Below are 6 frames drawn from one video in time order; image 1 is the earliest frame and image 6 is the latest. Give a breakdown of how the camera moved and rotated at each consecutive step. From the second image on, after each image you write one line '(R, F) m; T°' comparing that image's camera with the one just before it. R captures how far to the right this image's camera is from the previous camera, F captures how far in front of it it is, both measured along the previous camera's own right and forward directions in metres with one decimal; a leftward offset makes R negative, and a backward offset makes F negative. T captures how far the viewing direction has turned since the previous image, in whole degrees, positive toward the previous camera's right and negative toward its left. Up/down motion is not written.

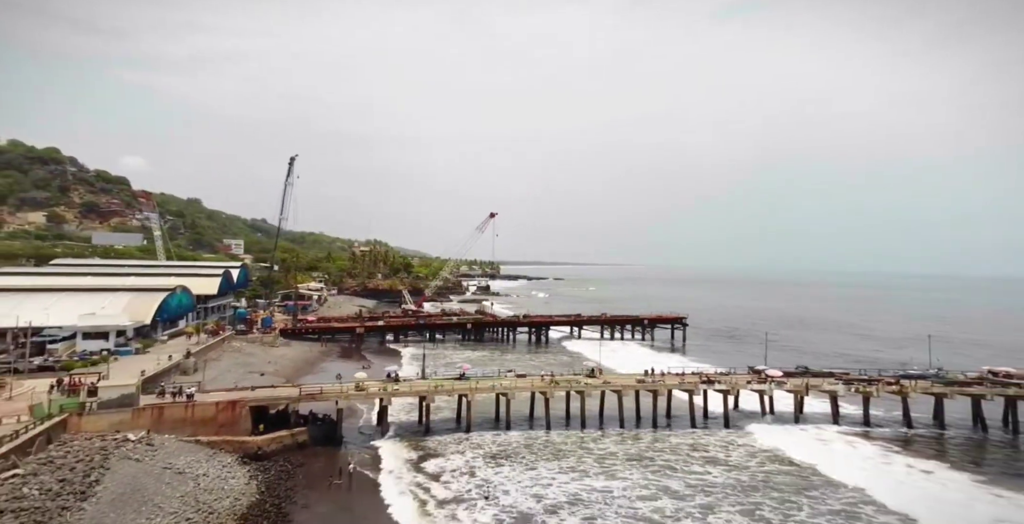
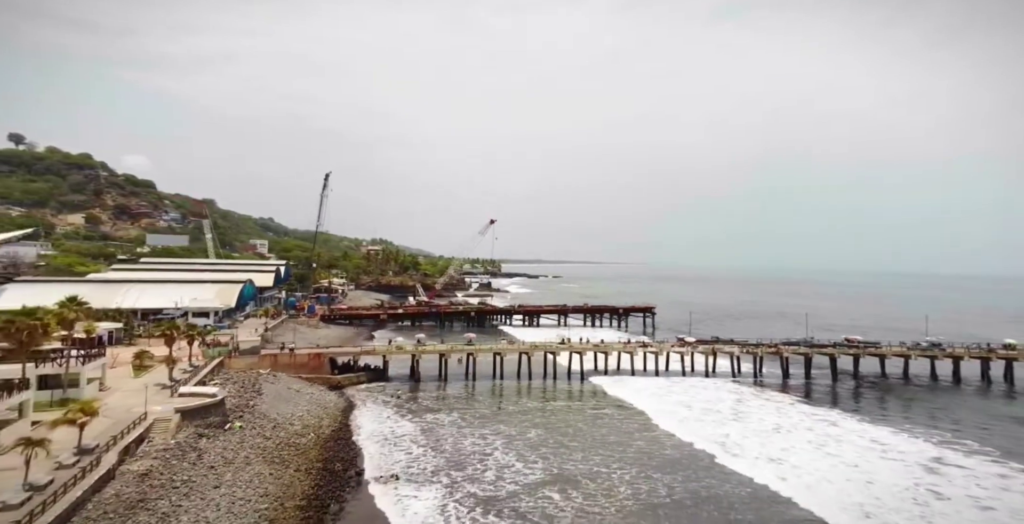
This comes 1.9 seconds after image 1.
(+0.8, -16.7) m; 0°
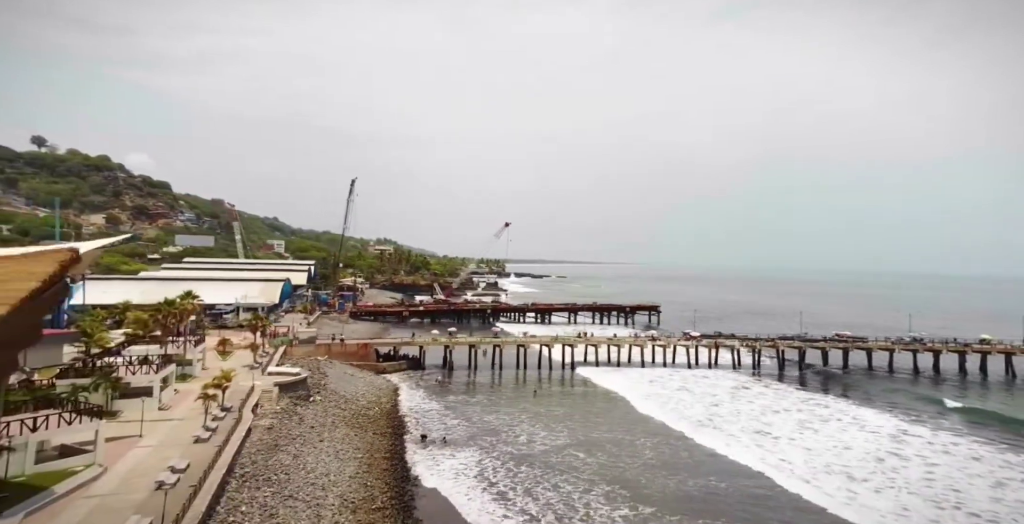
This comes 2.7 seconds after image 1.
(-2.2, -6.1) m; 0°
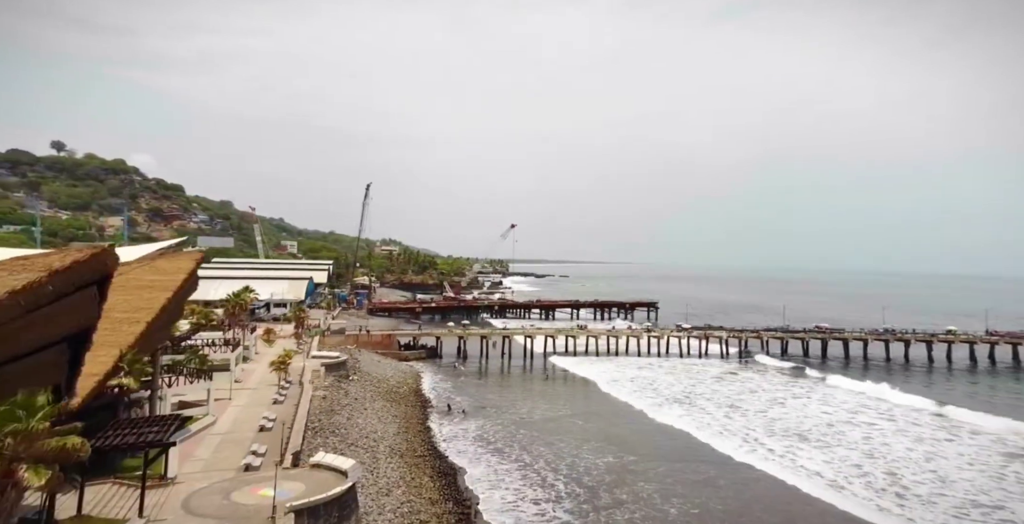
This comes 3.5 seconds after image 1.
(-0.5, -6.4) m; 0°
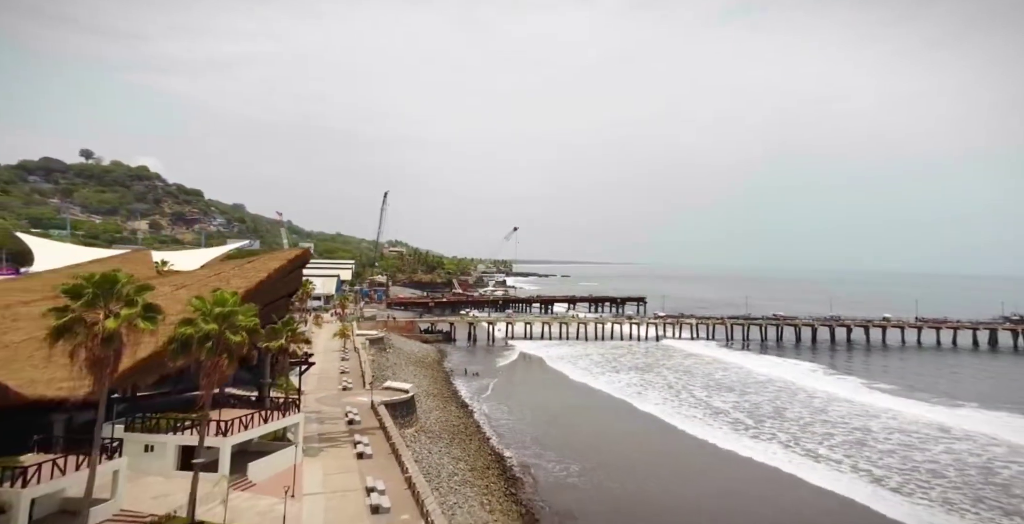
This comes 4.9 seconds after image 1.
(+0.2, -12.6) m; 0°
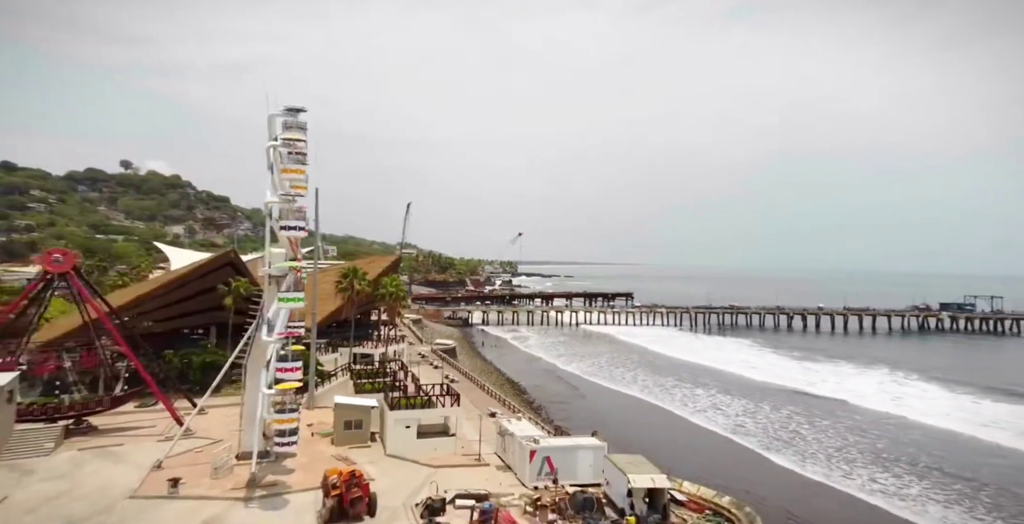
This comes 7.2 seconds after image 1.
(0.0, -19.5) m; 0°
